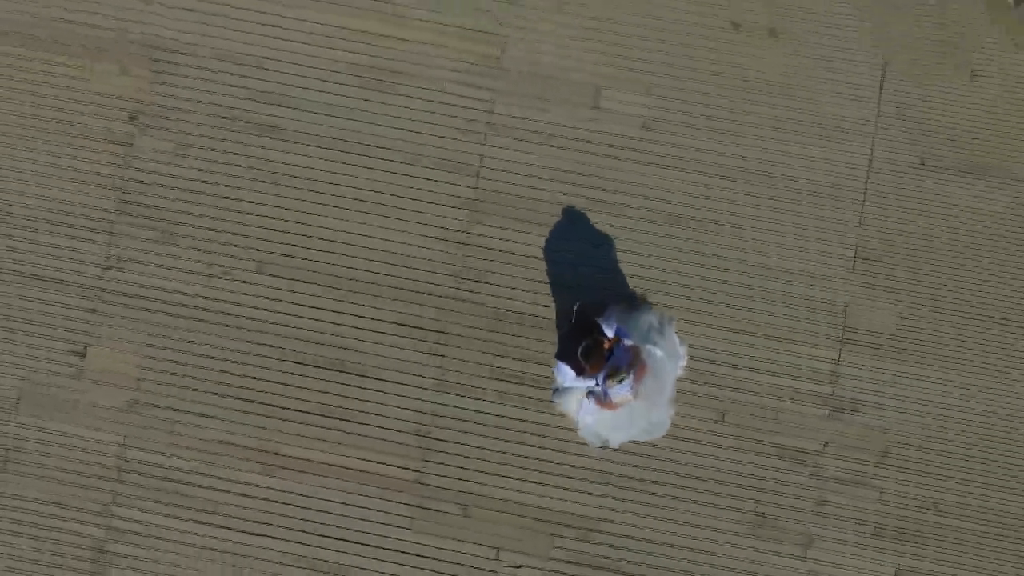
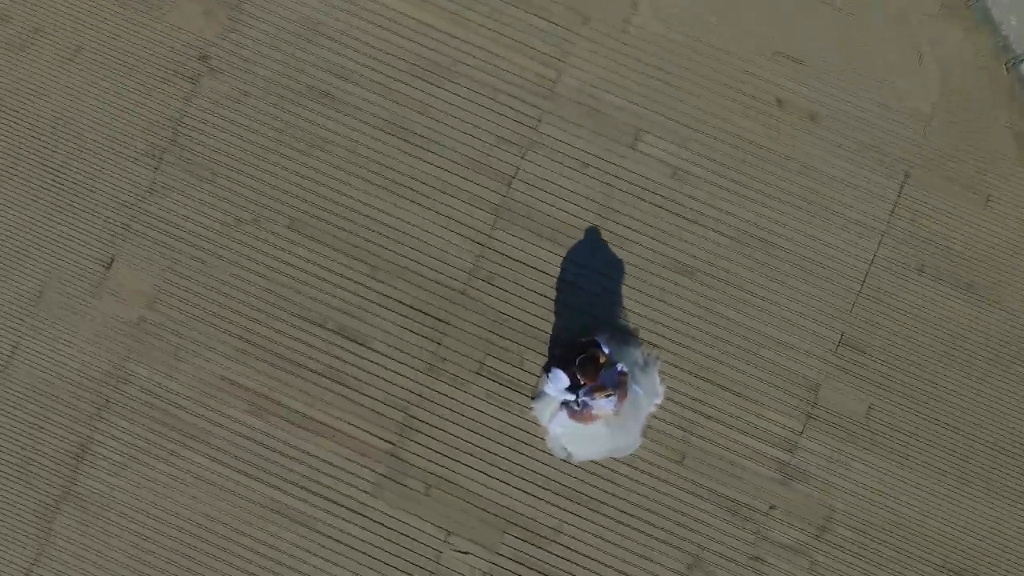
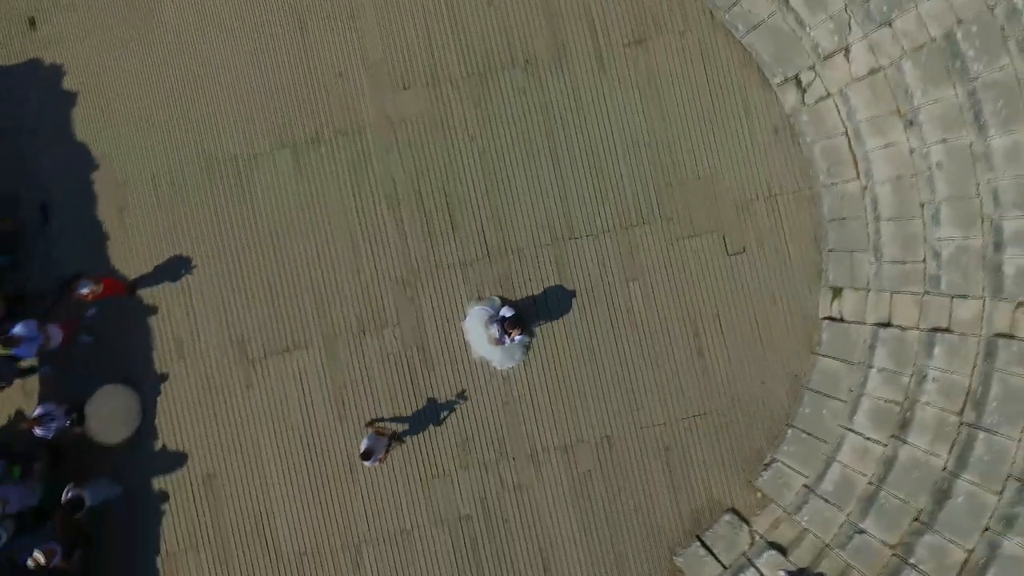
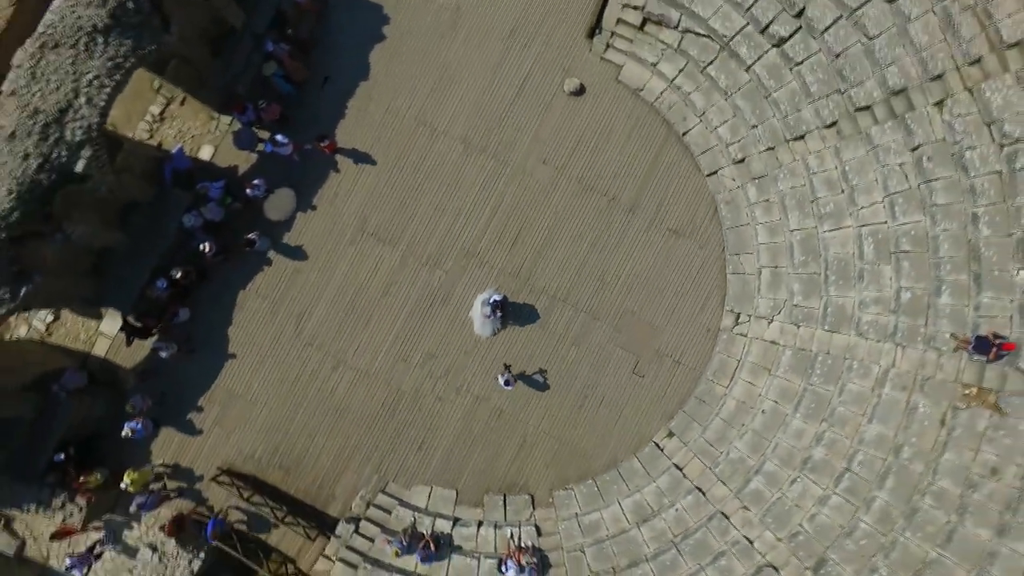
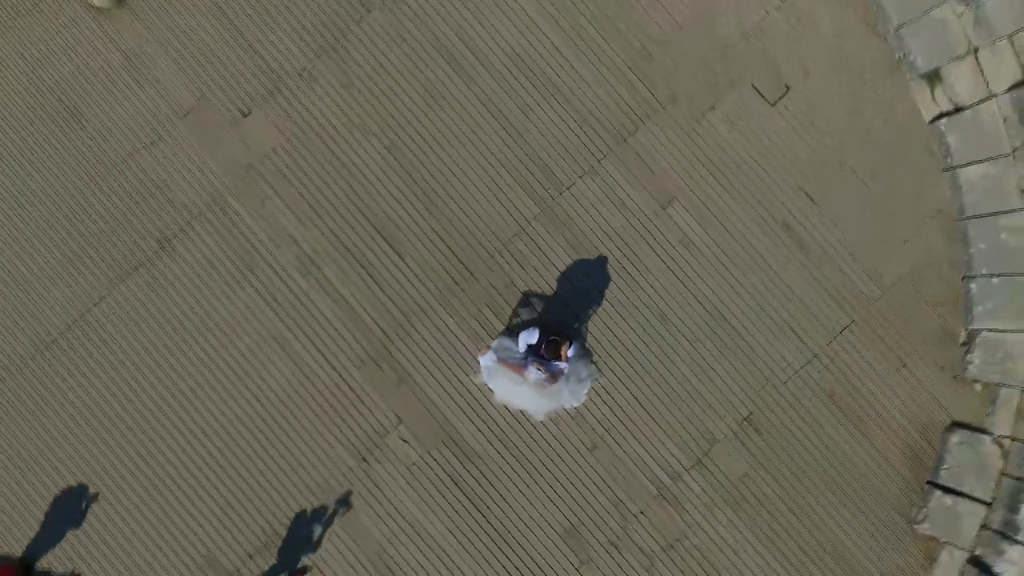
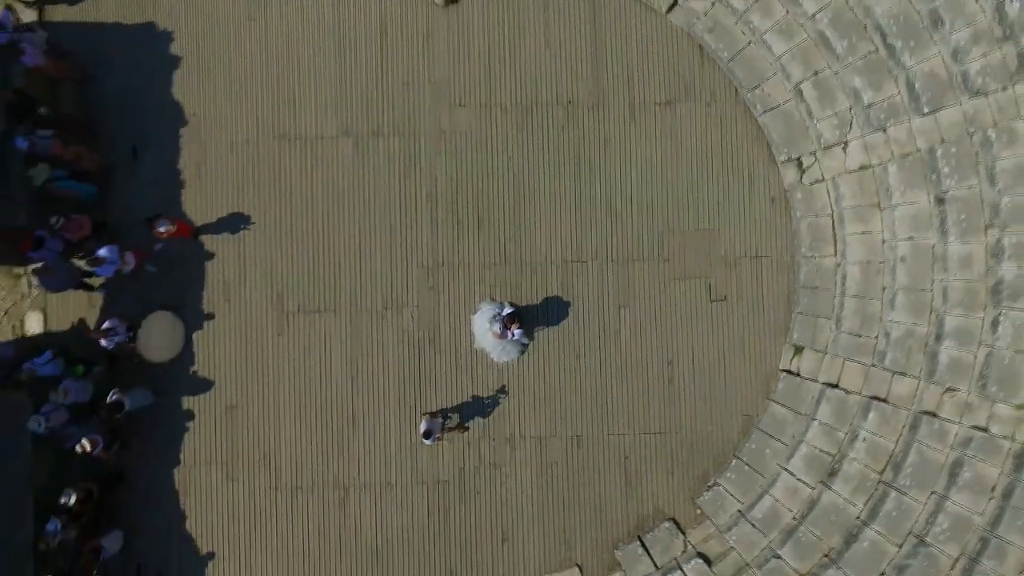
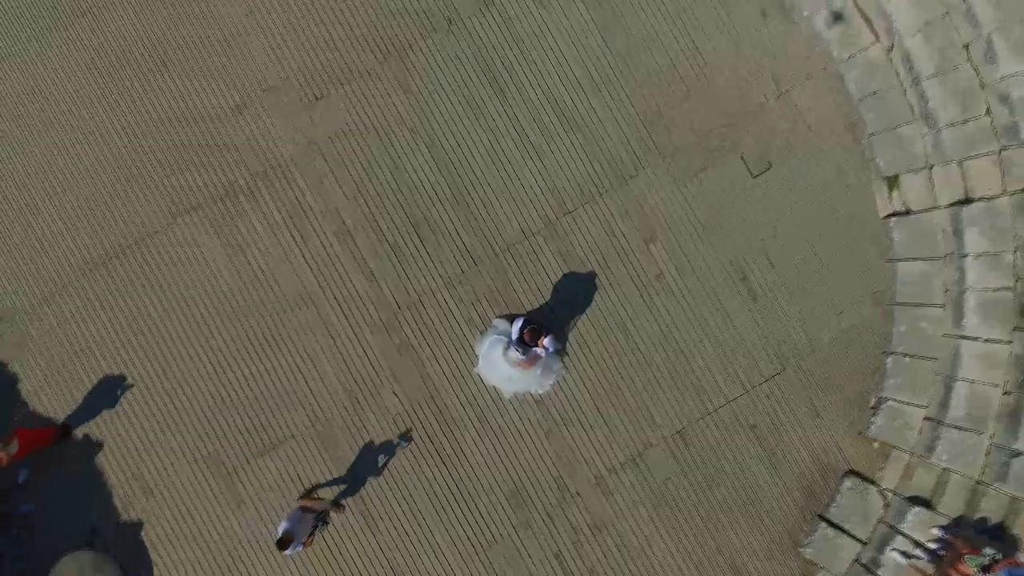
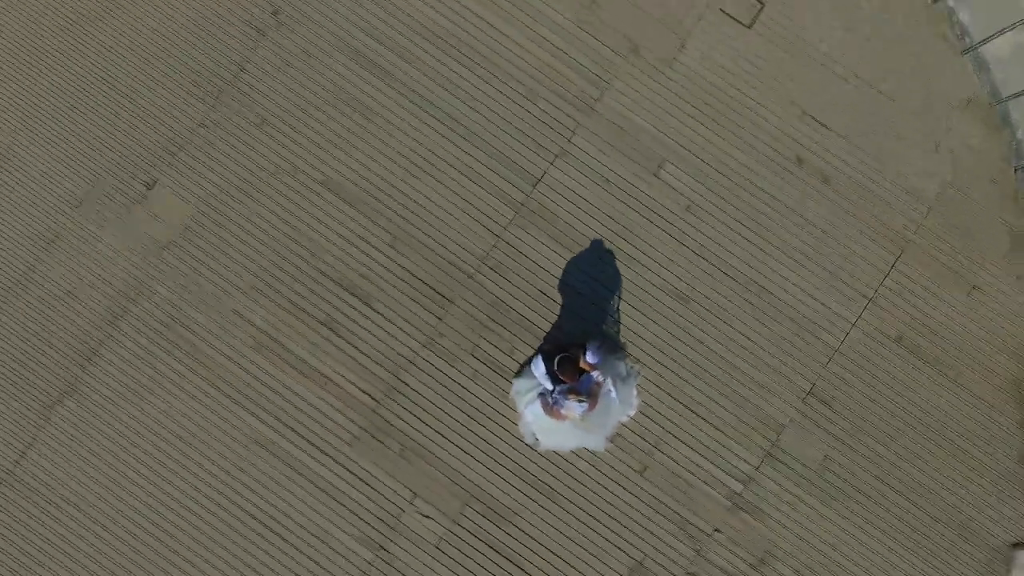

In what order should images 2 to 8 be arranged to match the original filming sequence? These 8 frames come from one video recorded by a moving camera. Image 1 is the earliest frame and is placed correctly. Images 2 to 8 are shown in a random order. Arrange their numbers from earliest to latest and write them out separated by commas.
2, 8, 5, 7, 3, 6, 4
